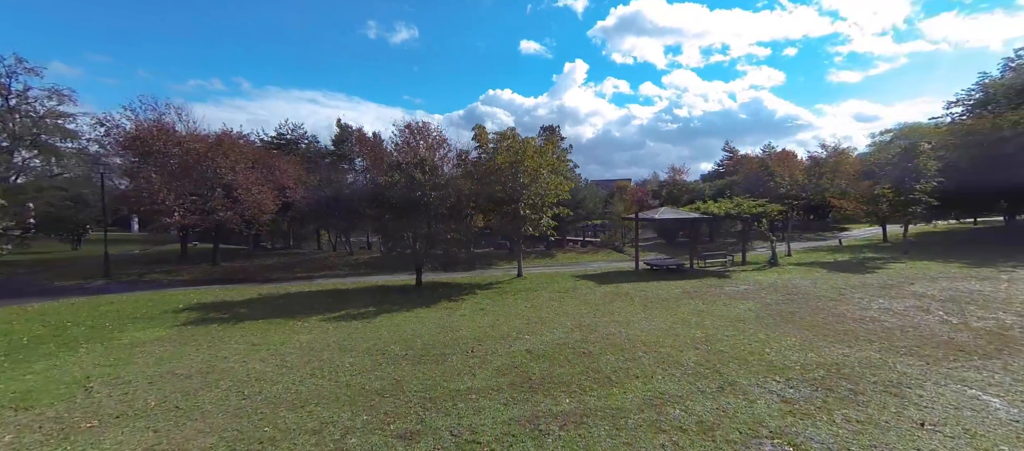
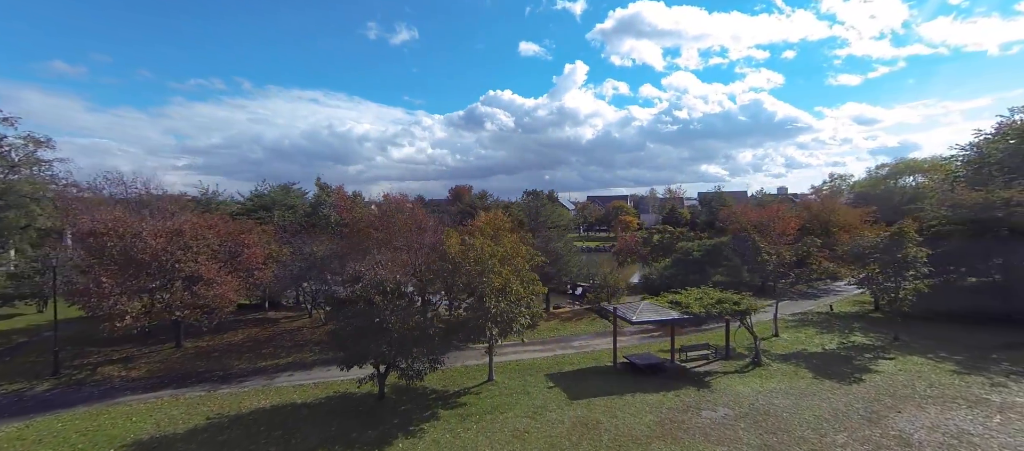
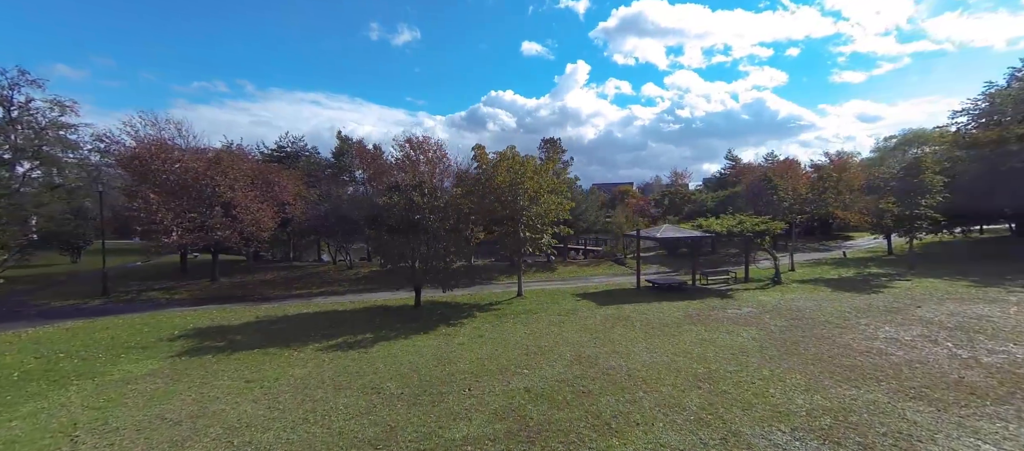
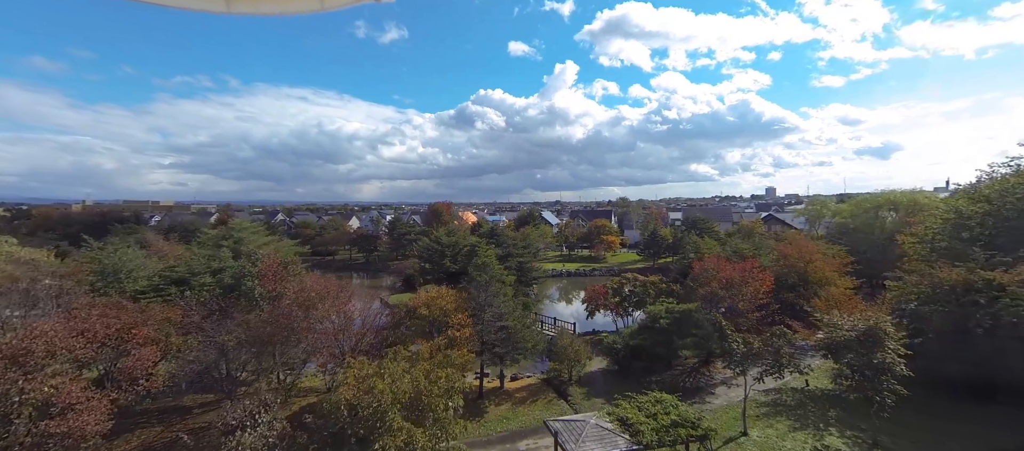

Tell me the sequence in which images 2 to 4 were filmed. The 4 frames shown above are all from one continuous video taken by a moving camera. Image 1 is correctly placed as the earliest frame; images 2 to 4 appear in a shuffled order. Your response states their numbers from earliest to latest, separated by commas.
3, 2, 4
